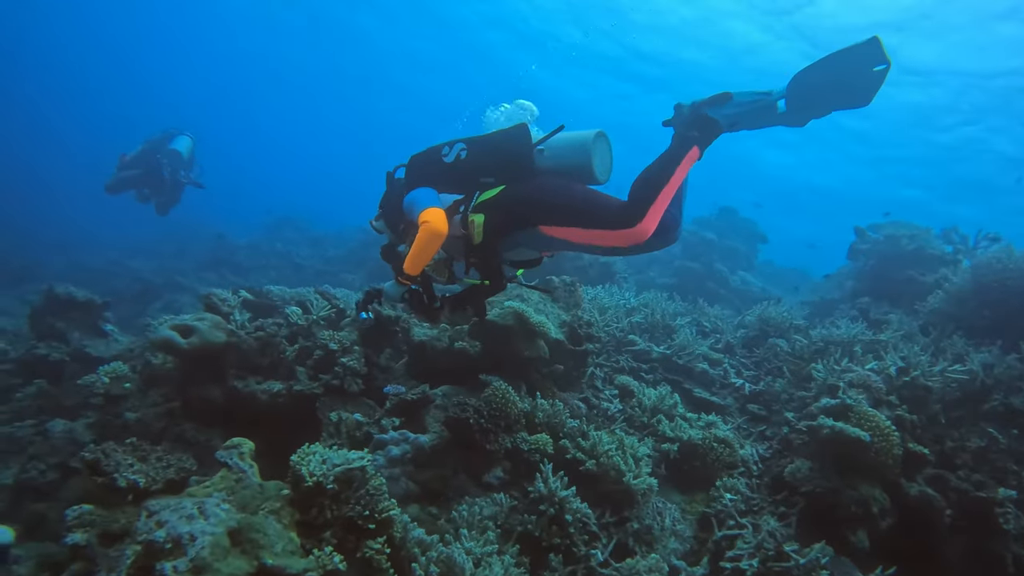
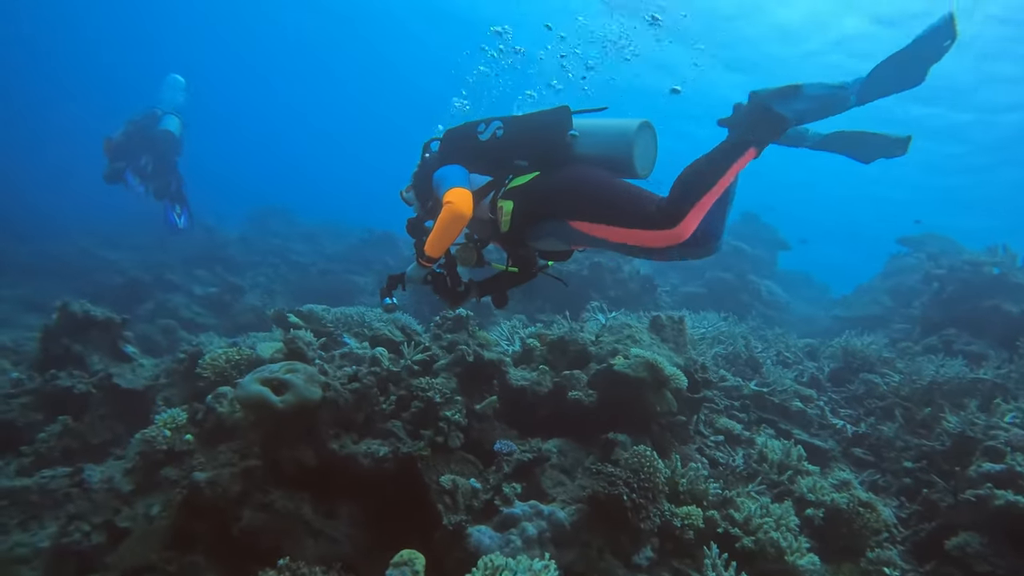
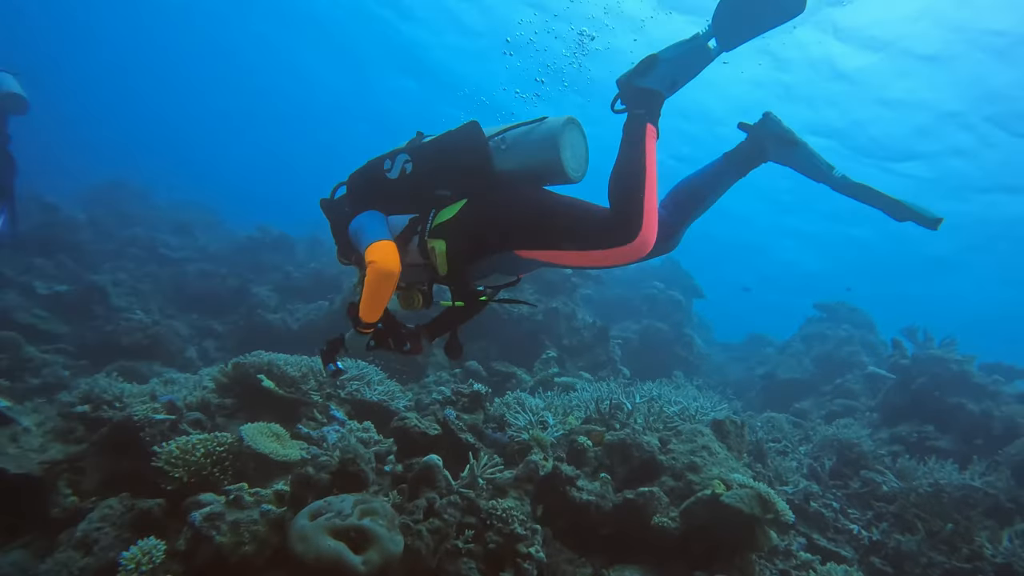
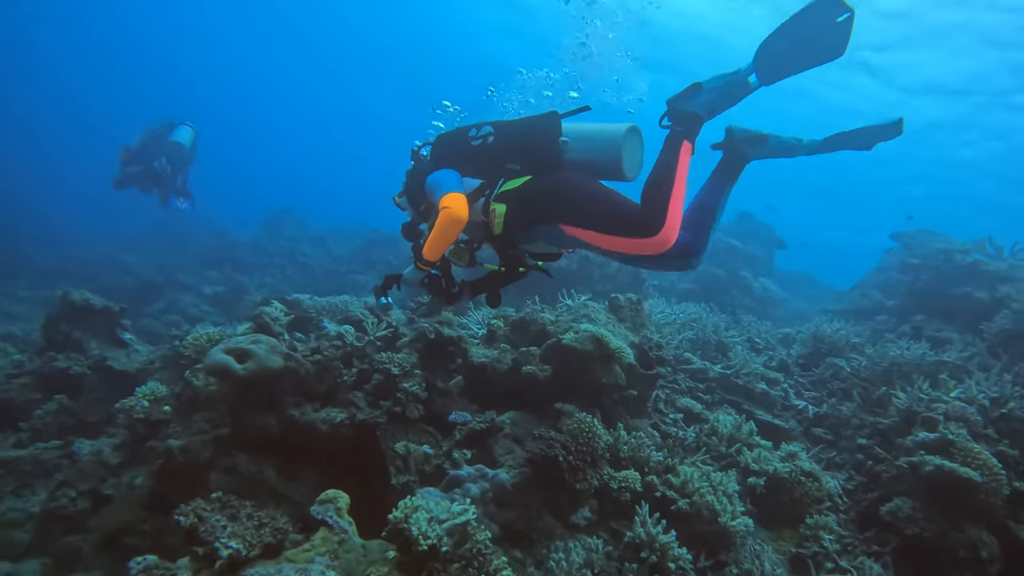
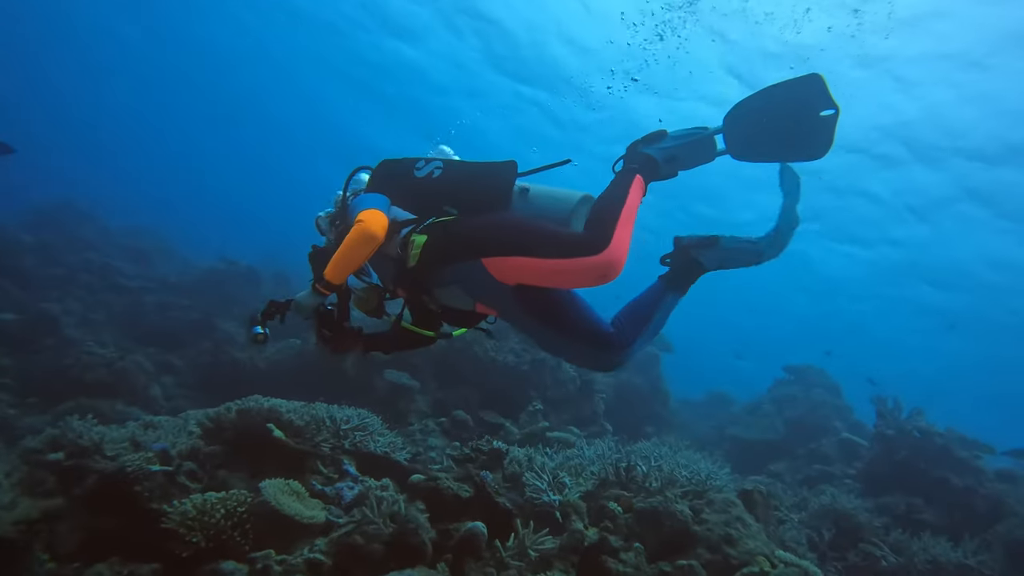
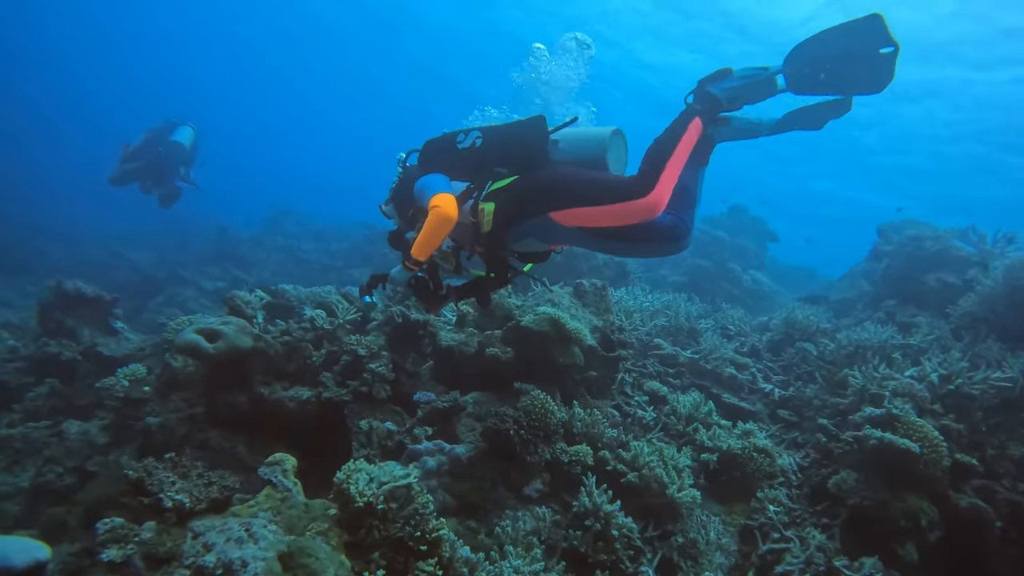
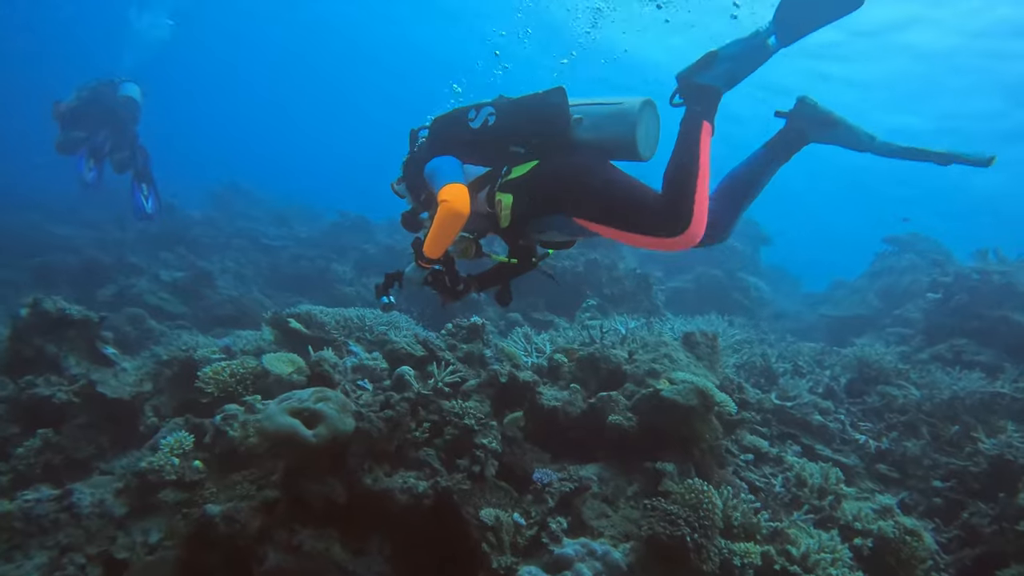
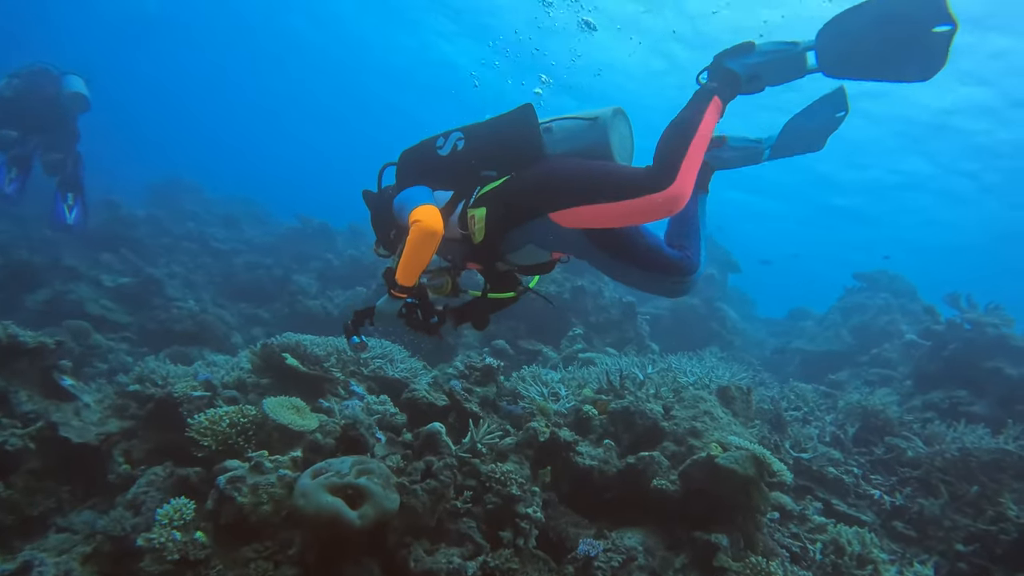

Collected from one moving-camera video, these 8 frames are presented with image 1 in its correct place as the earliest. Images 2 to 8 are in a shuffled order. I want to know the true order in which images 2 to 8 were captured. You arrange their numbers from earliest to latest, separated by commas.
6, 4, 2, 7, 8, 3, 5
